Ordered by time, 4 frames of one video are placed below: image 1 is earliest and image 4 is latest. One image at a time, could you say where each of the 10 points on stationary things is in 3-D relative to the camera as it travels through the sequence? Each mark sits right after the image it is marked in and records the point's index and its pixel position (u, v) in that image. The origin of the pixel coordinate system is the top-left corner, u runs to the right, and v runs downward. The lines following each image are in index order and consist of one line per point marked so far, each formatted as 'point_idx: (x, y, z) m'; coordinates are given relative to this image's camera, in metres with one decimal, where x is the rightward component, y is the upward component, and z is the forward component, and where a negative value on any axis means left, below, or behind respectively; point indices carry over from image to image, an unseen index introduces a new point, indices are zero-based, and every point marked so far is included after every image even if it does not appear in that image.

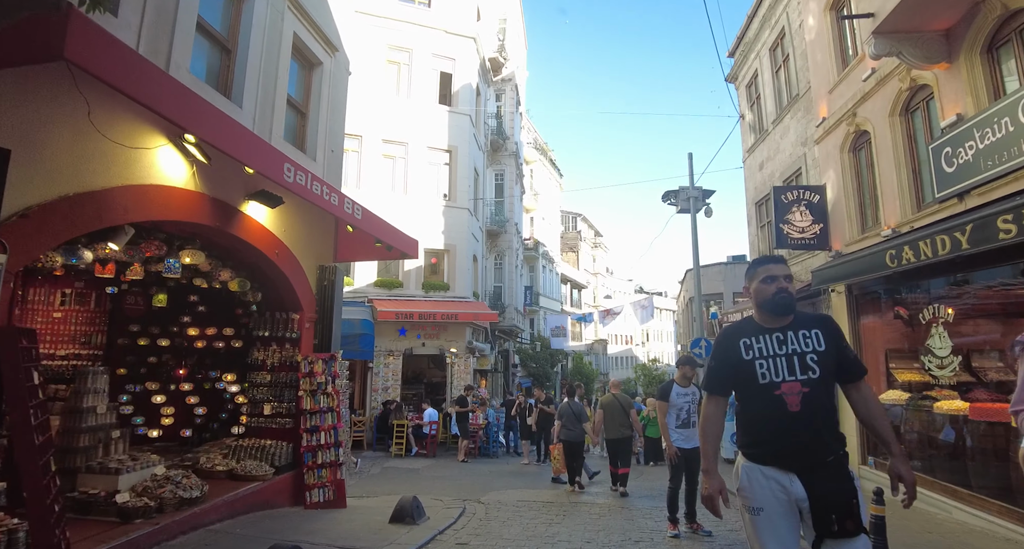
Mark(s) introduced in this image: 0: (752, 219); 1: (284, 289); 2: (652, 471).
0: (+6.0, +1.4, +15.5) m
1: (-3.1, -0.2, +8.5) m
2: (+3.2, -4.4, +13.9) m
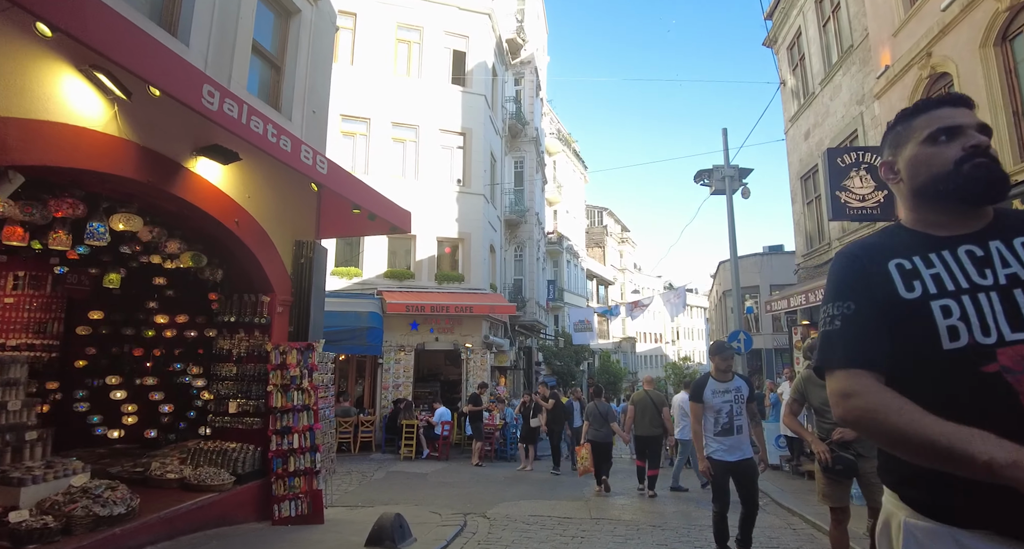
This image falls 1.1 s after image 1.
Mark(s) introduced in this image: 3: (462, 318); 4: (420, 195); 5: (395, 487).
0: (+6.3, +1.7, +13.8) m
1: (-3.0, +0.1, +7.3) m
2: (+3.5, -4.0, +12.4) m
3: (-1.5, -1.3, +18.4) m
4: (-2.8, +2.4, +19.0) m
5: (-2.2, -4.0, +11.9) m
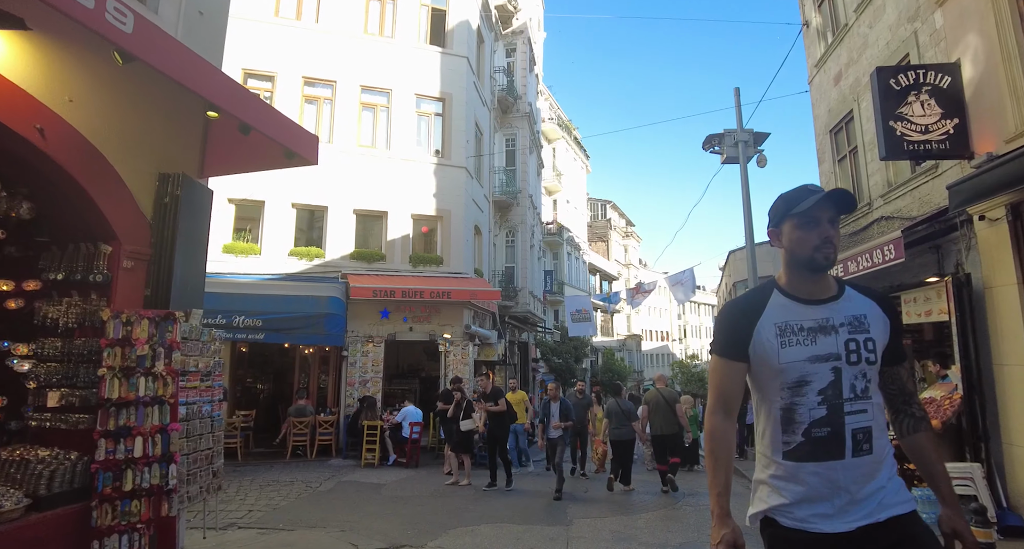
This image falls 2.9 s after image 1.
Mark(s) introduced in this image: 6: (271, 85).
0: (+5.8, +2.3, +11.6) m
1: (-3.6, +0.6, +5.2) m
2: (+3.0, -3.5, +10.2) m
3: (-1.9, -0.8, +16.3) m
4: (-3.2, +2.9, +16.9) m
5: (-2.7, -3.5, +9.7) m
6: (-6.4, +5.1, +16.7) m
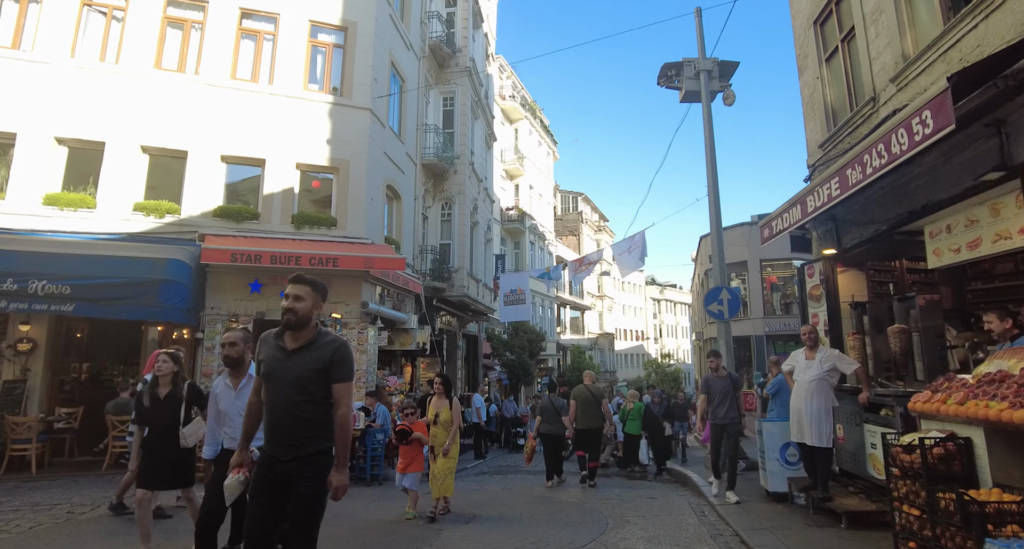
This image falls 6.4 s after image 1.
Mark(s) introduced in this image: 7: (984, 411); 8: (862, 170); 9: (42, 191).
0: (+4.1, +3.0, +8.5) m
1: (-5.1, +1.5, +1.8) m
2: (+1.3, -2.7, +7.0) m
3: (-3.8, -0.1, +13.0) m
4: (-5.1, +3.6, +13.6) m
5: (-4.4, -2.7, +6.4) m
6: (-8.3, +5.8, +13.3) m
7: (+3.0, -0.9, +4.0) m
8: (+3.0, +0.9, +5.4) m
9: (-9.1, +1.6, +12.2) m
